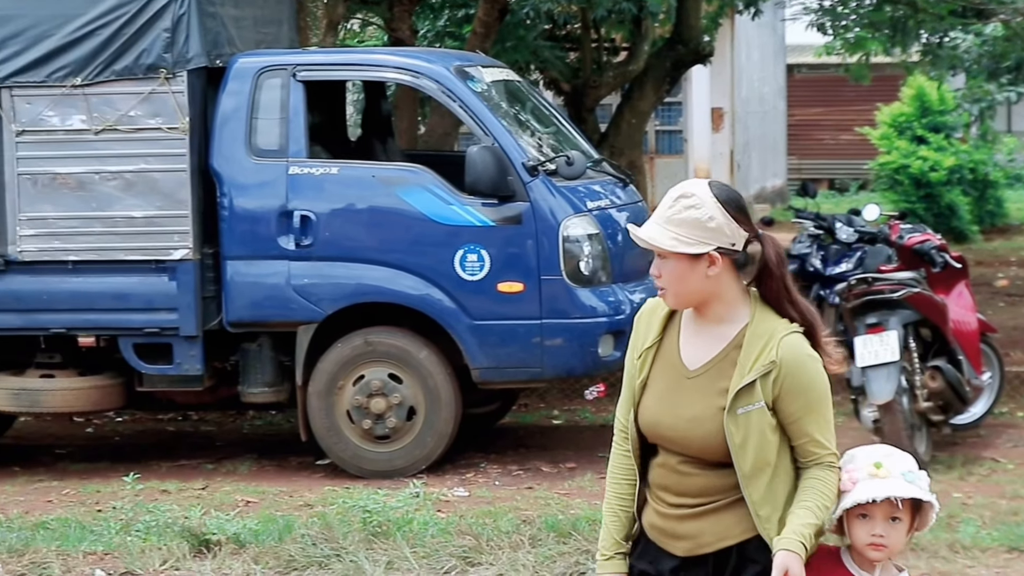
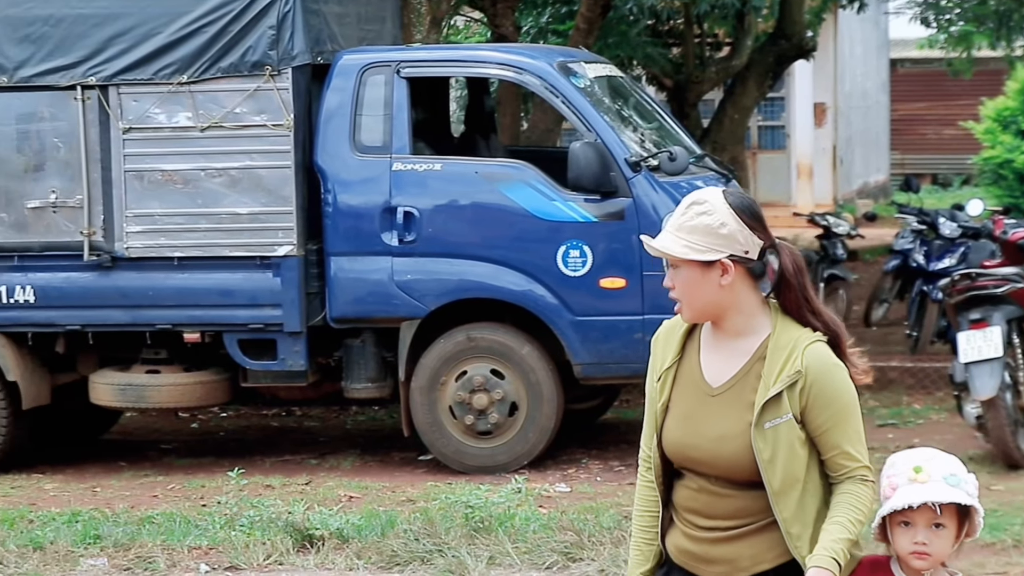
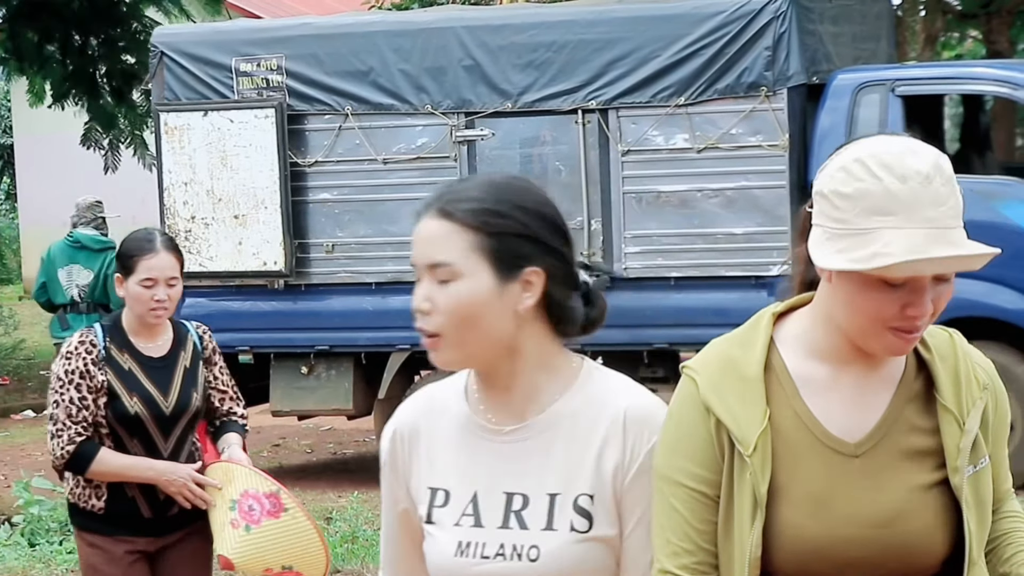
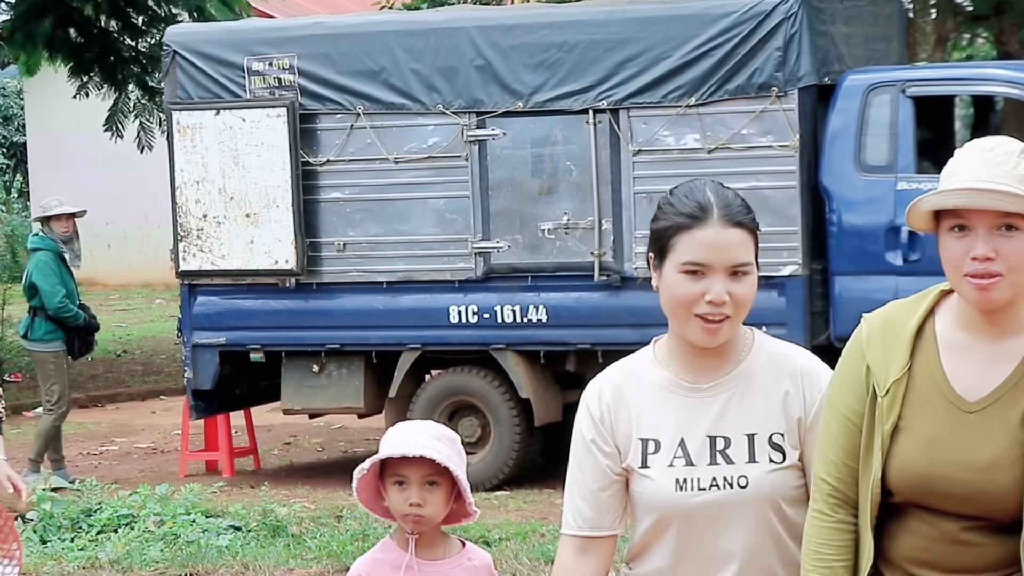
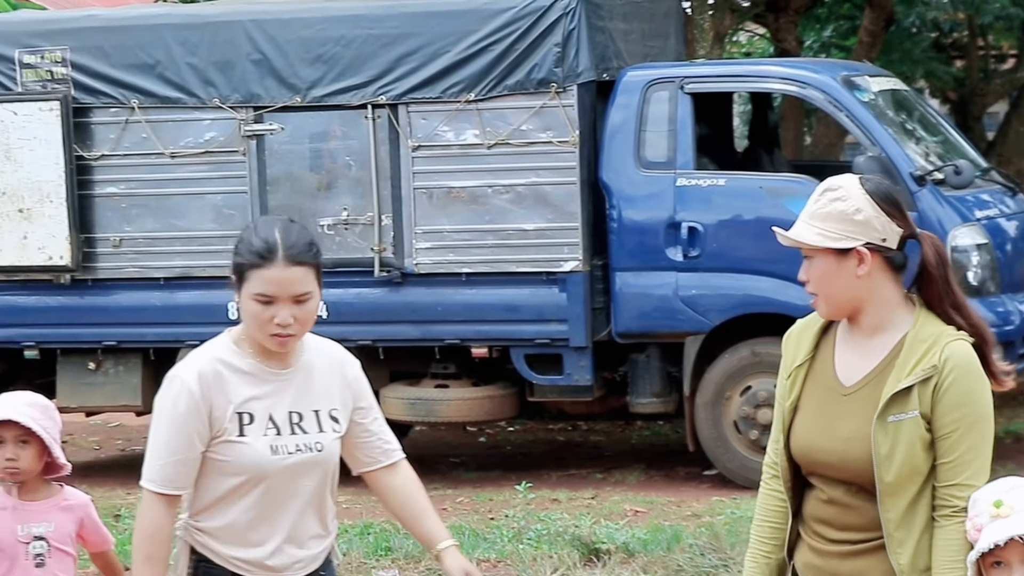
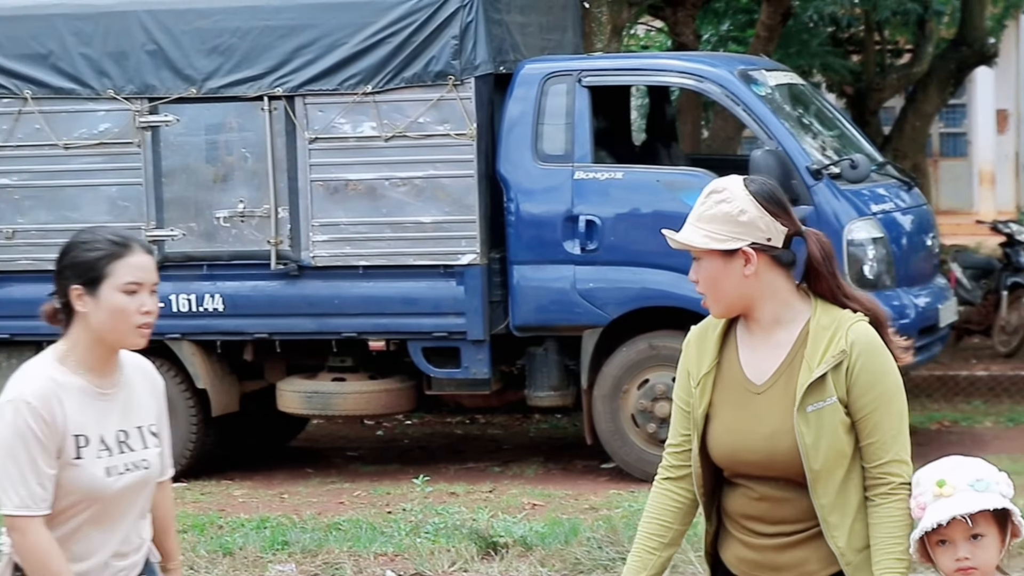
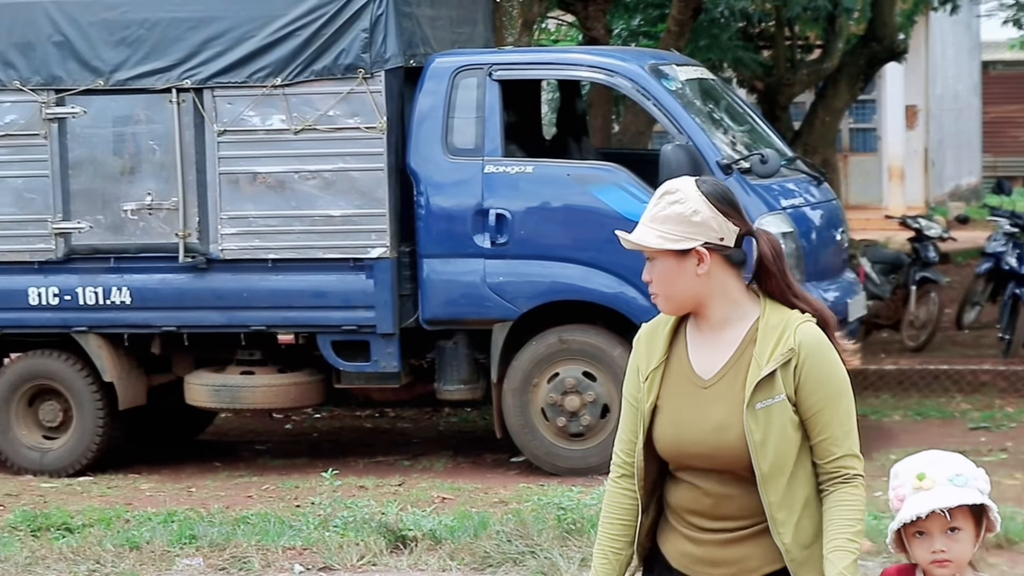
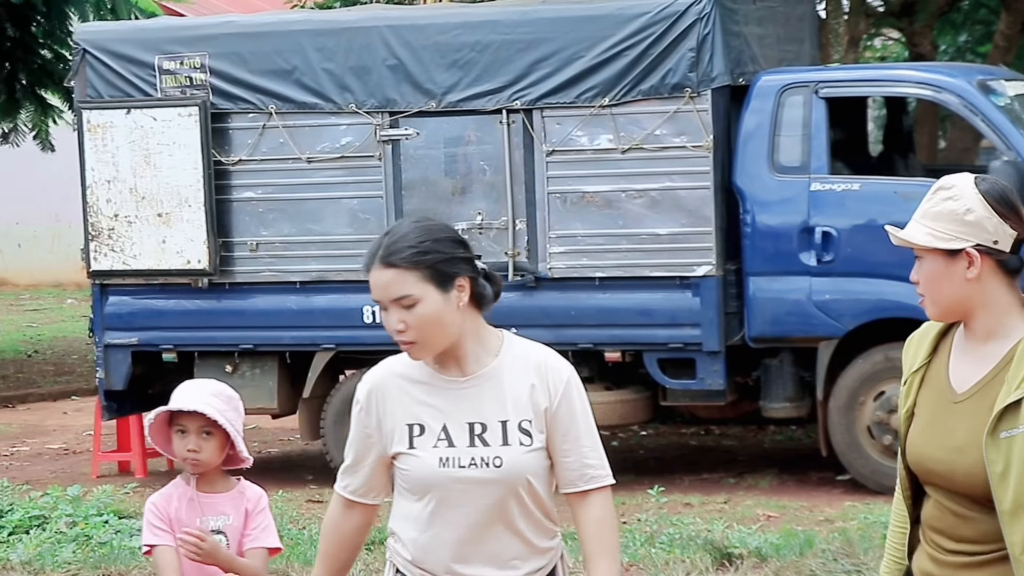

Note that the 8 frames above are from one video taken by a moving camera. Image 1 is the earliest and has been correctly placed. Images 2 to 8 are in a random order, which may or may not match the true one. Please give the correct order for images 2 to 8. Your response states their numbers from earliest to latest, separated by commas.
2, 7, 6, 5, 8, 4, 3
